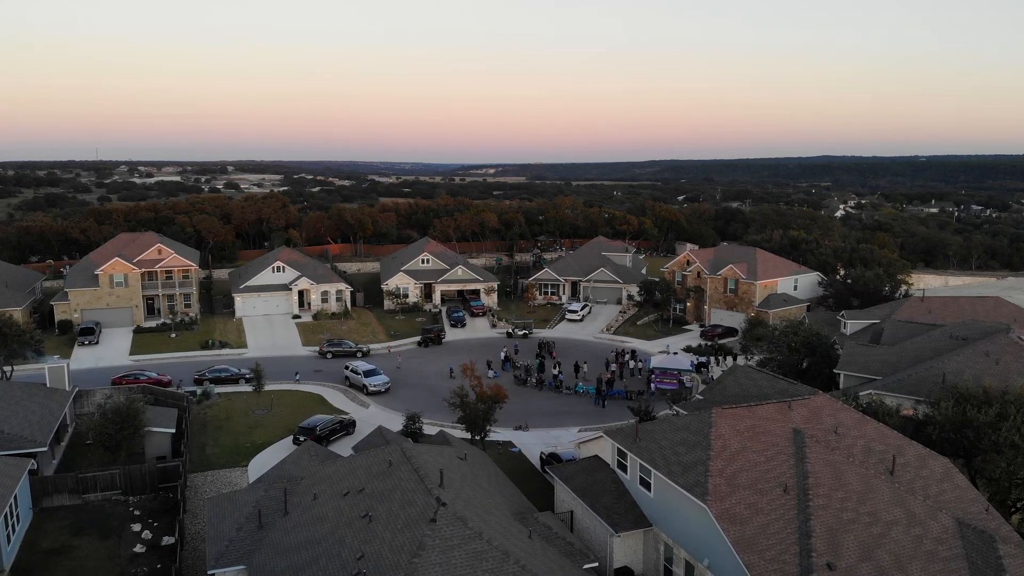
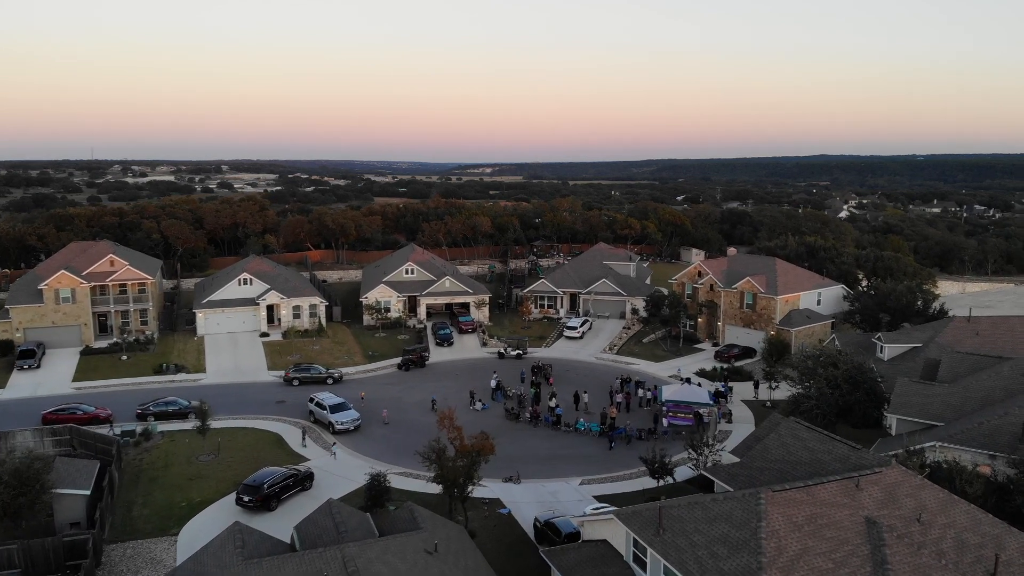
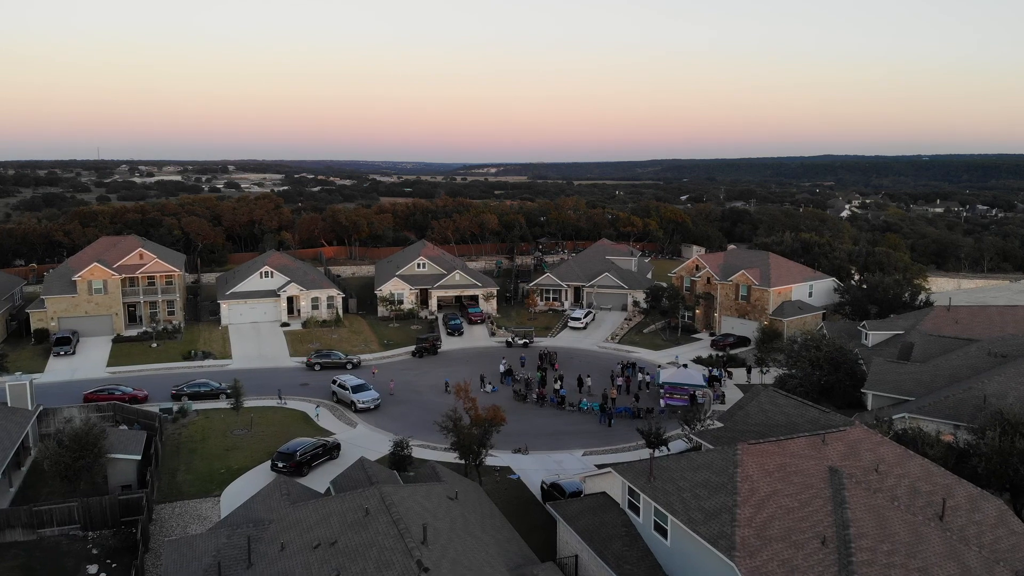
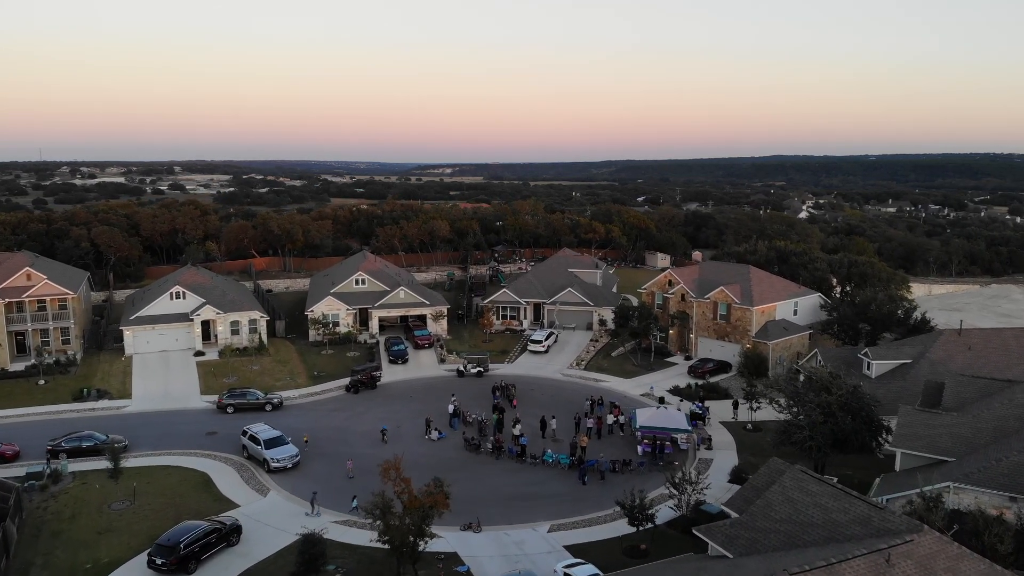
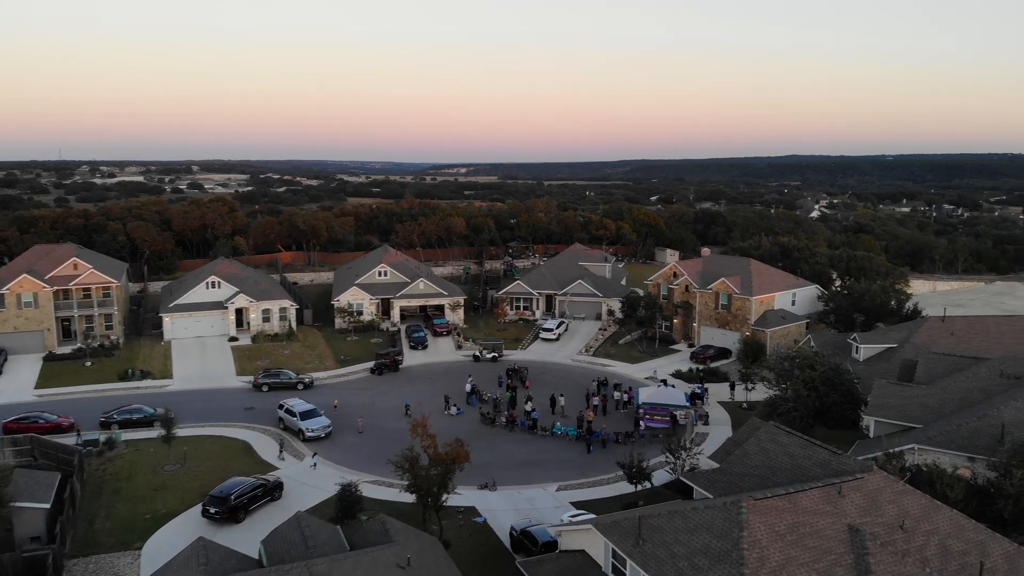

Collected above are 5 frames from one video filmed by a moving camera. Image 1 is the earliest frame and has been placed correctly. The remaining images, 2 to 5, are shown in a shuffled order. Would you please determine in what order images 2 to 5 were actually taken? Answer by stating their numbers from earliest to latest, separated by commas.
3, 2, 5, 4
